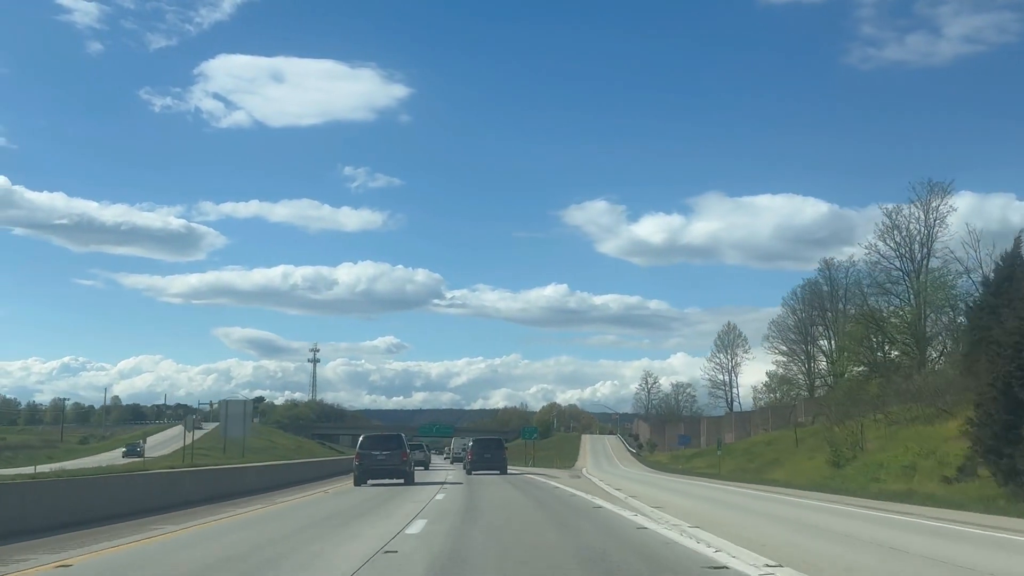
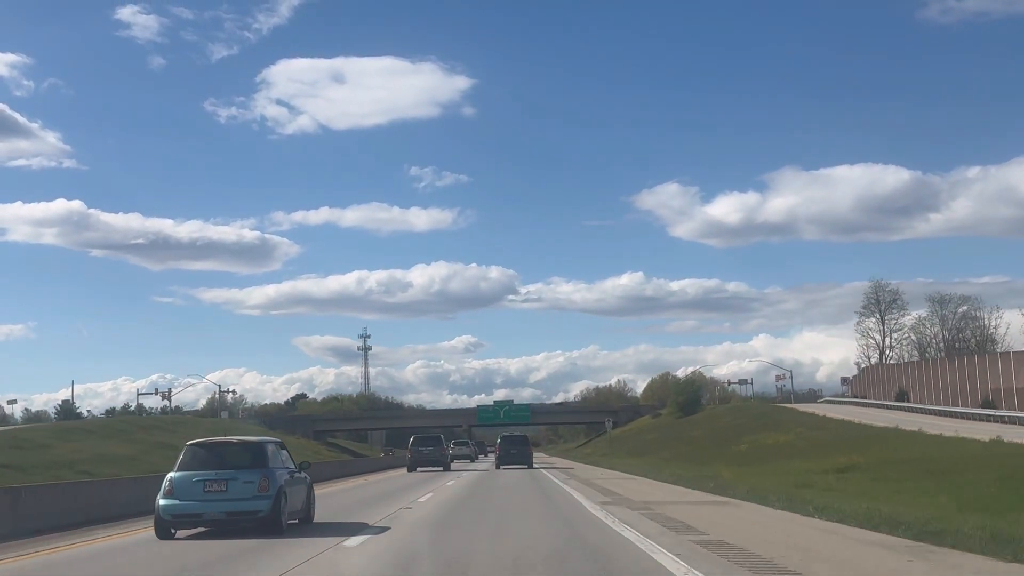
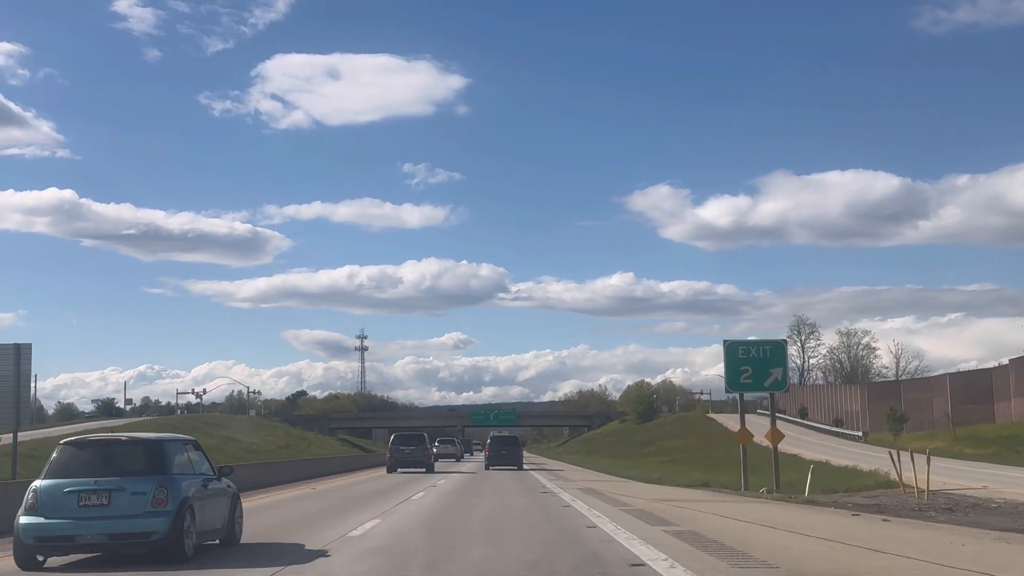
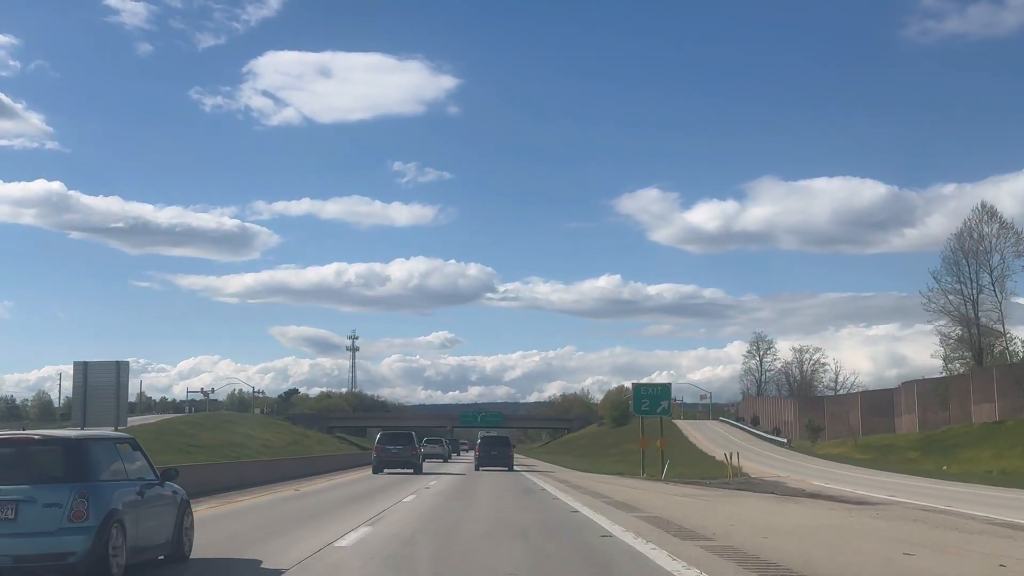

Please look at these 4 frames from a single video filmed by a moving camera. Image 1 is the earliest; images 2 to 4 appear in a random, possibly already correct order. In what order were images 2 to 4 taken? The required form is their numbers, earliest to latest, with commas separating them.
4, 3, 2
